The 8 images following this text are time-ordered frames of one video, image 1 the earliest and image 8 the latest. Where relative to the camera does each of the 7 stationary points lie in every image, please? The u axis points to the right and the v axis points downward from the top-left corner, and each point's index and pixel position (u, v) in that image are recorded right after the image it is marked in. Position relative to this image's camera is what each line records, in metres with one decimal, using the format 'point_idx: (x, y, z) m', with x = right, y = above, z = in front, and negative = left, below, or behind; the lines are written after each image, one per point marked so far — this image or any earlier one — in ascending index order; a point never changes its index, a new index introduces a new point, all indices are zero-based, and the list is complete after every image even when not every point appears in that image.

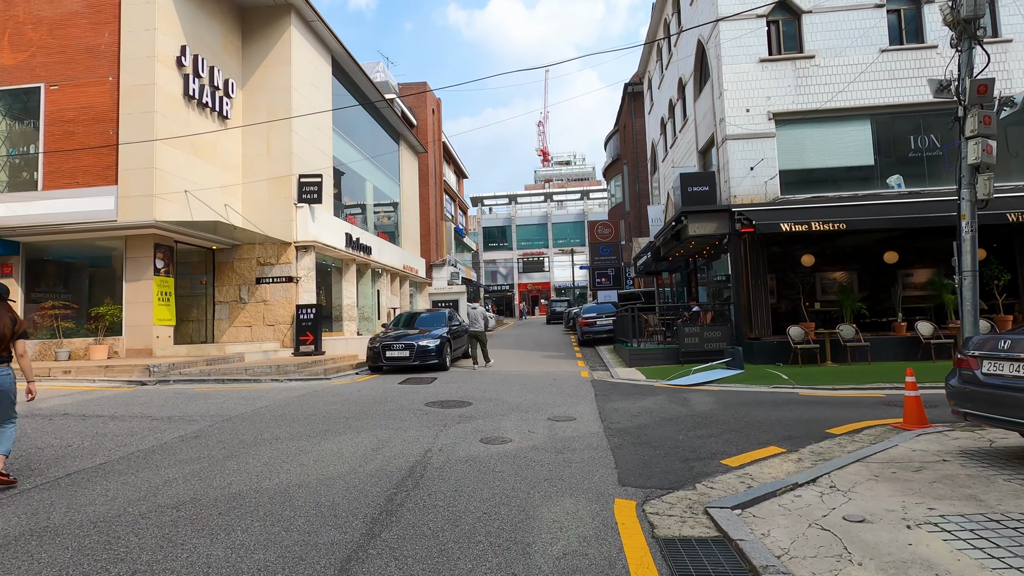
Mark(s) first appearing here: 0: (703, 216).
0: (+5.0, +1.8, +13.9) m
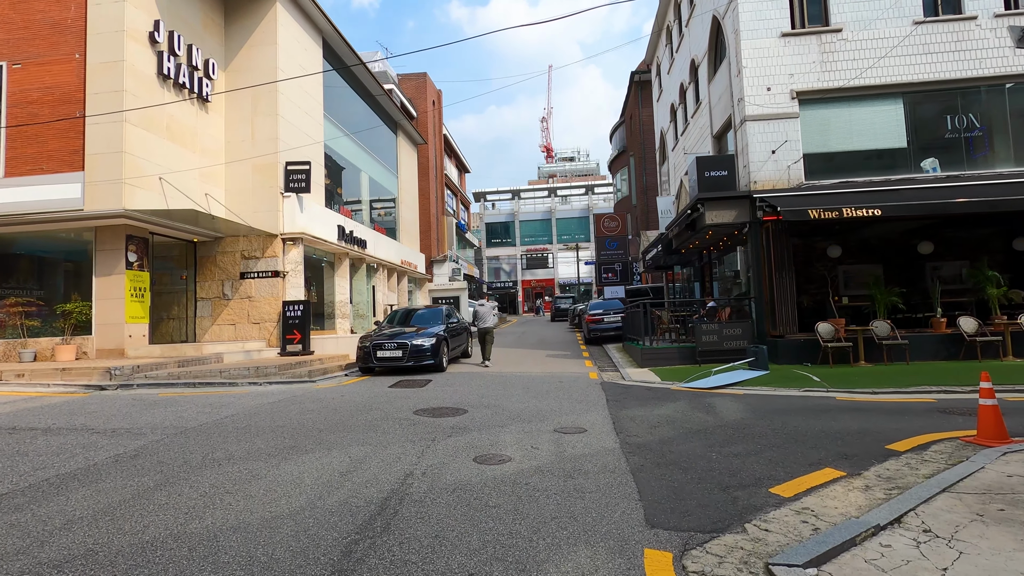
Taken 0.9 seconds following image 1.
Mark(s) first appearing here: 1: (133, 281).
0: (+5.0, +2.0, +12.8) m
1: (-8.8, +0.1, +12.4) m
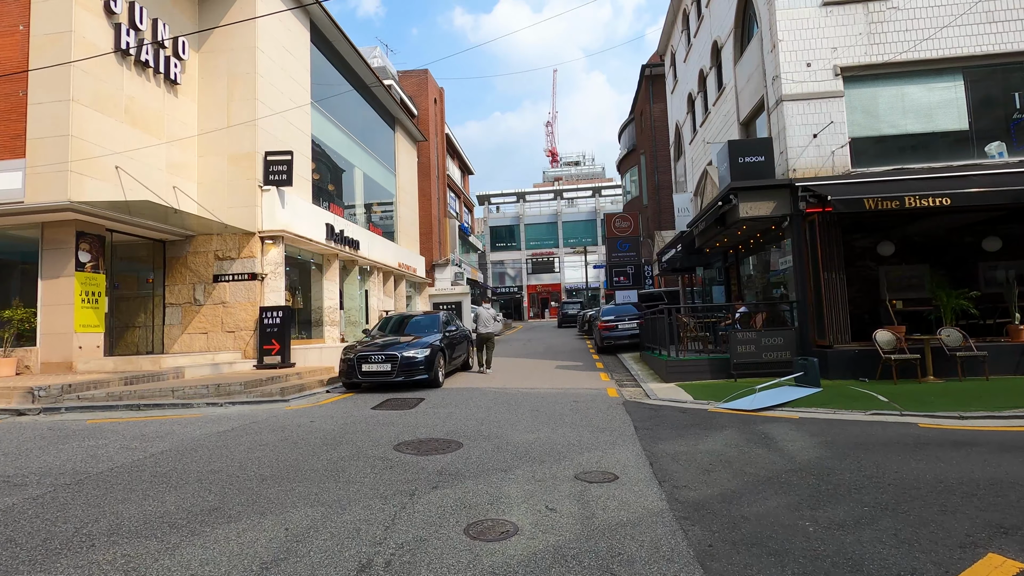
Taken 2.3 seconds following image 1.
0: (+5.1, +2.0, +11.1) m
1: (-8.7, +0.1, +10.9) m
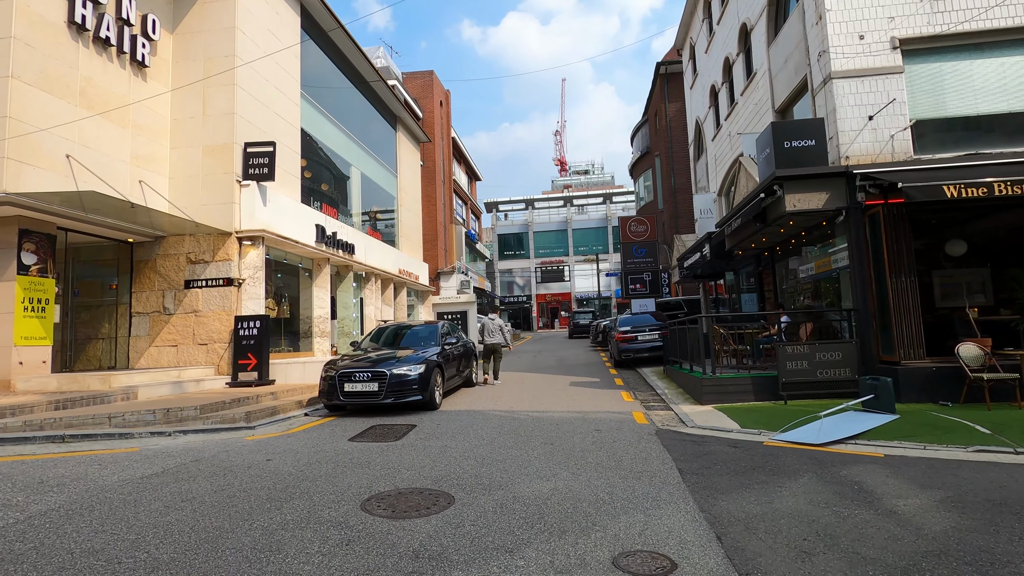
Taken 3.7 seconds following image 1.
0: (+5.3, +1.9, +9.5) m
1: (-8.6, -0.1, +9.5) m
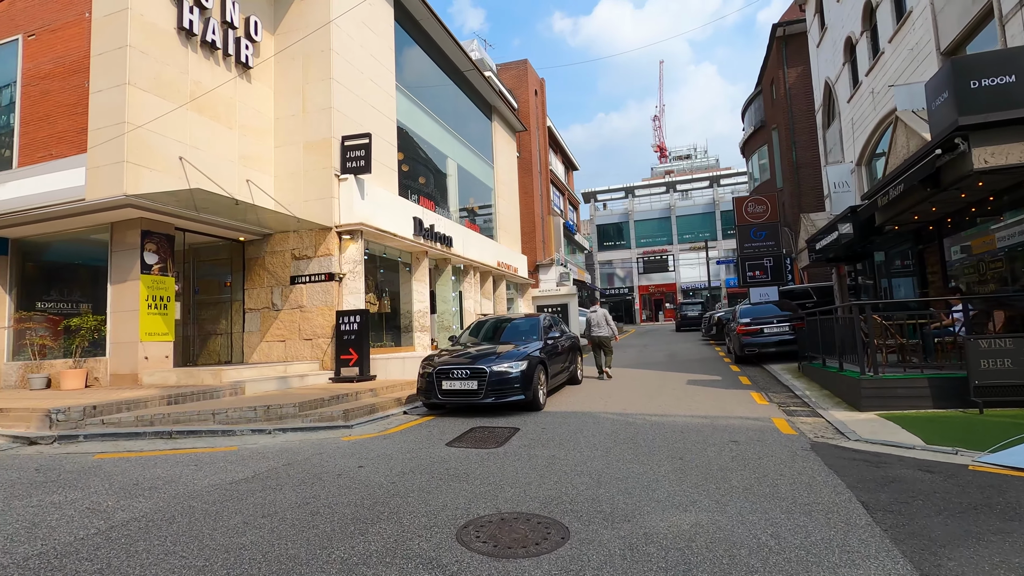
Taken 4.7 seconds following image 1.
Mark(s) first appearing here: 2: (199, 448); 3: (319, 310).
0: (+6.9, +2.2, +7.4) m
1: (-6.7, 0.0, +9.9) m
2: (-3.6, -1.8, +6.2) m
3: (-4.1, -0.5, +11.4) m
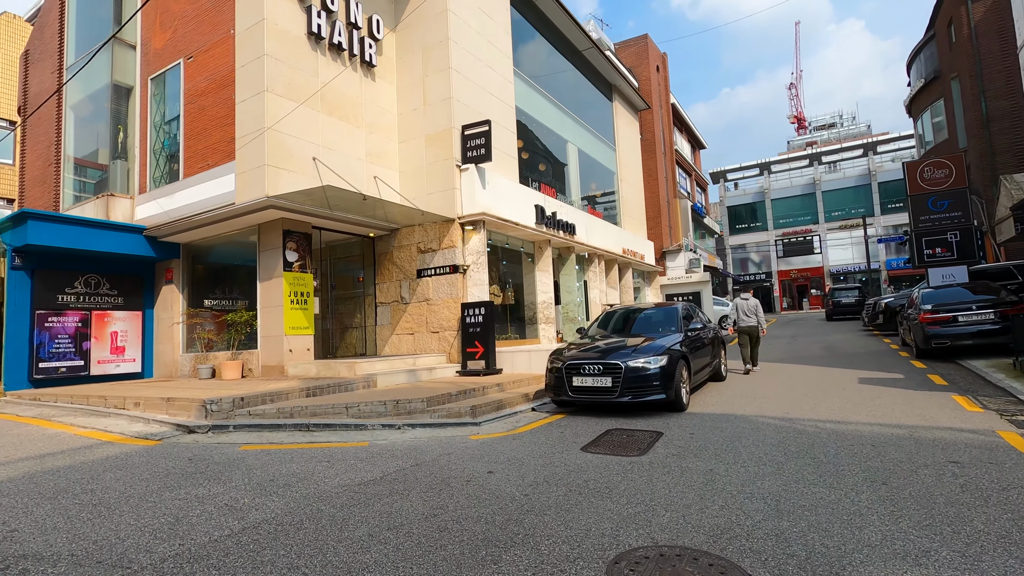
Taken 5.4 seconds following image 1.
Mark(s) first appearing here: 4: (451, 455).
0: (+8.3, +2.5, +5.0) m
1: (-4.3, 0.0, +10.5) m
2: (-2.1, -1.8, +6.2) m
3: (-1.4, -0.3, +11.4) m
4: (-0.6, -1.8, +5.7) m
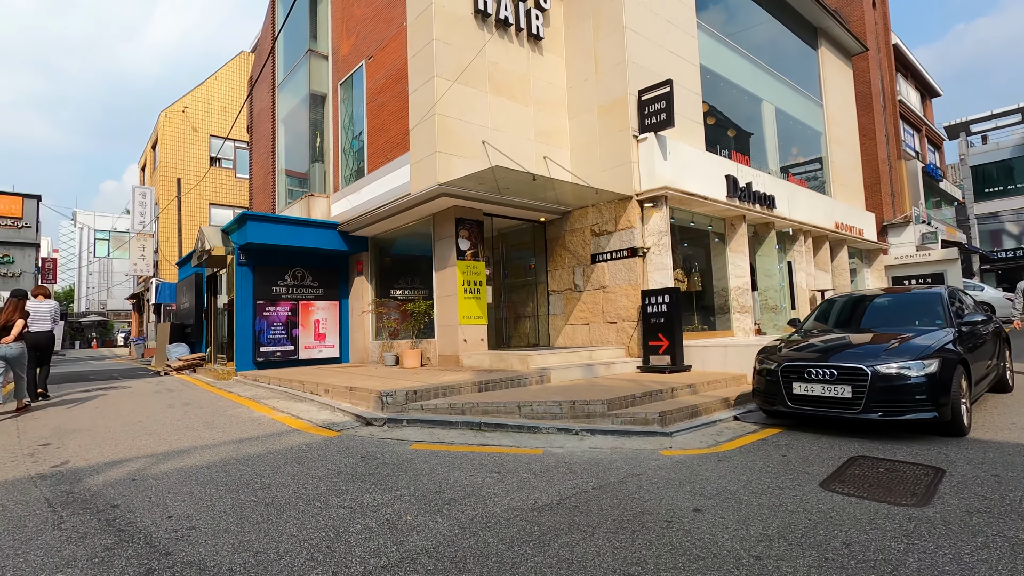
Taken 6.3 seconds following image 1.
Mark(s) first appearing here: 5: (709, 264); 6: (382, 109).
0: (+9.4, +2.7, +1.1) m
1: (-0.9, +0.3, +10.3) m
2: (-0.1, -1.6, +5.5) m
3: (+2.1, 0.0, +10.3) m
4: (+1.1, -1.6, +4.6) m
5: (+4.4, +0.6, +12.0) m
6: (-2.8, +3.8, +11.3) m
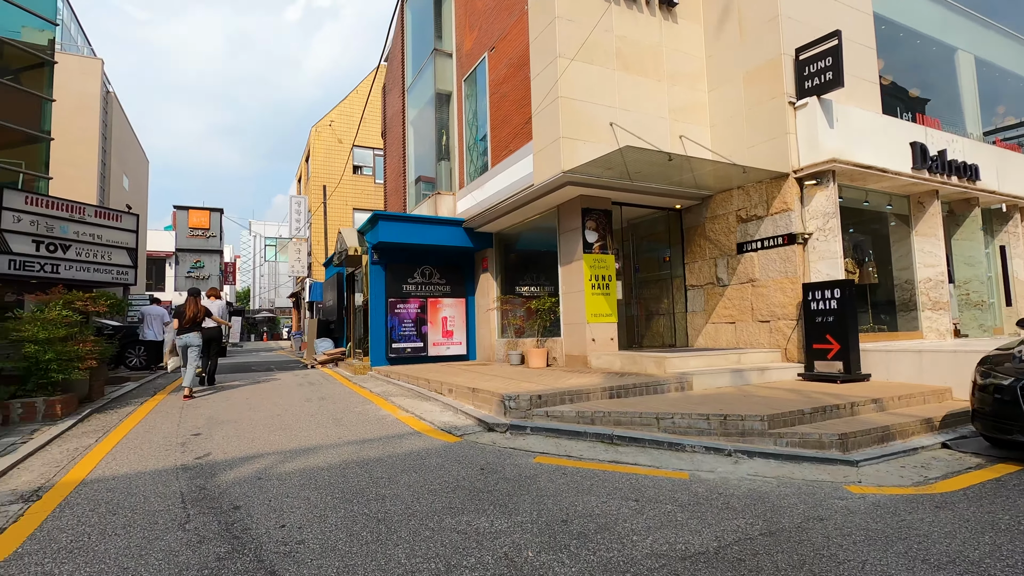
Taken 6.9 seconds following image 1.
0: (+9.2, +2.9, -1.8) m
1: (+1.5, +0.3, +9.5) m
2: (+1.1, -1.6, +4.7) m
3: (+4.4, +0.1, +8.8) m
4: (+2.1, -1.6, +3.6) m
5: (+7.0, +0.7, +9.9) m
6: (-0.2, +3.9, +11.0) m
